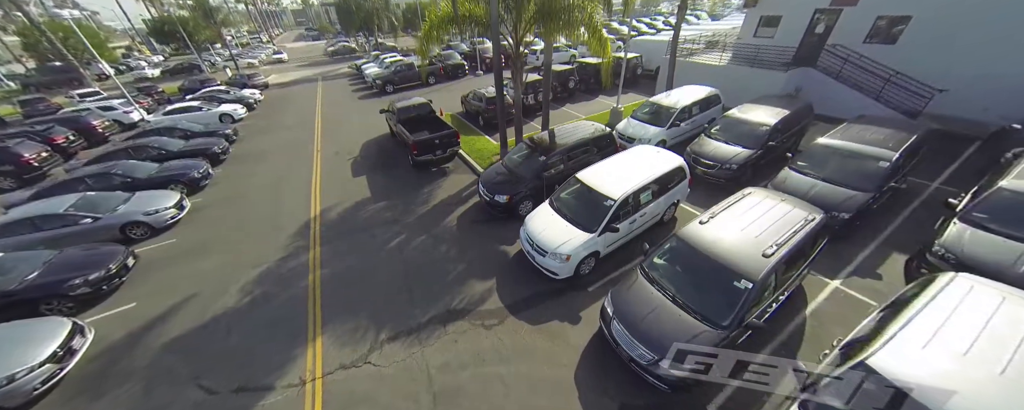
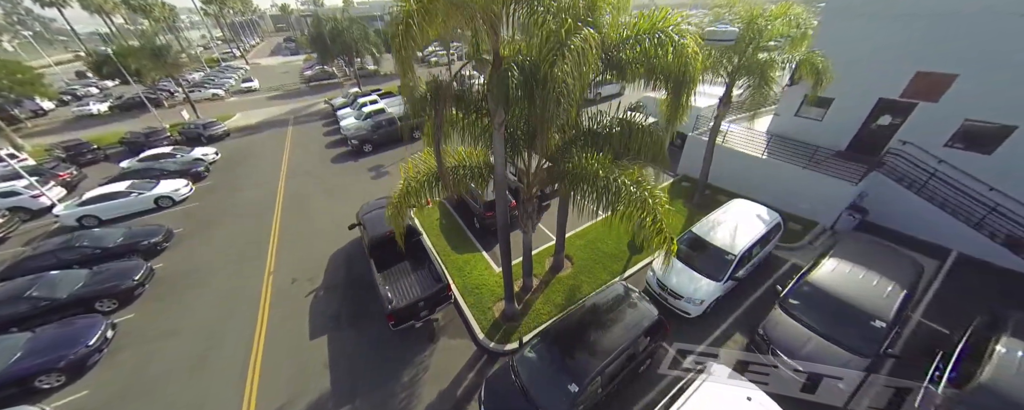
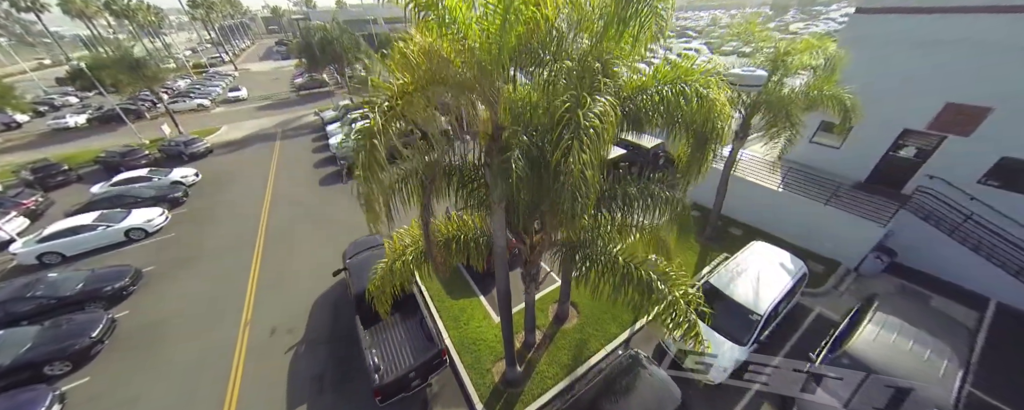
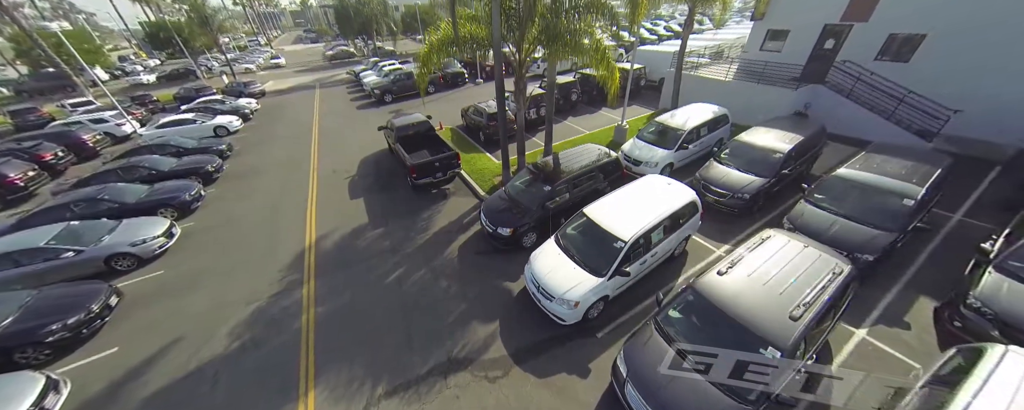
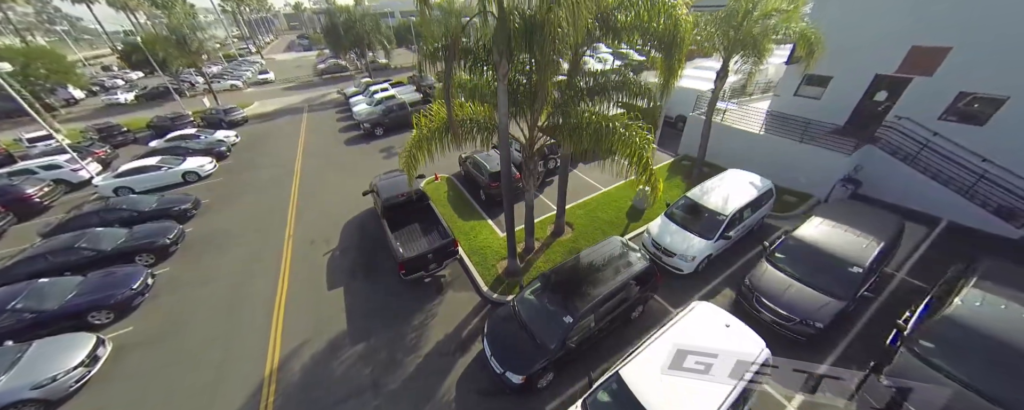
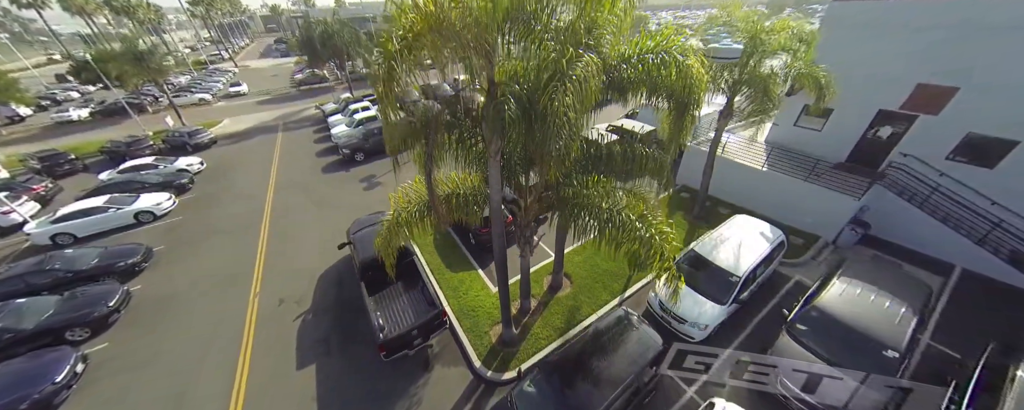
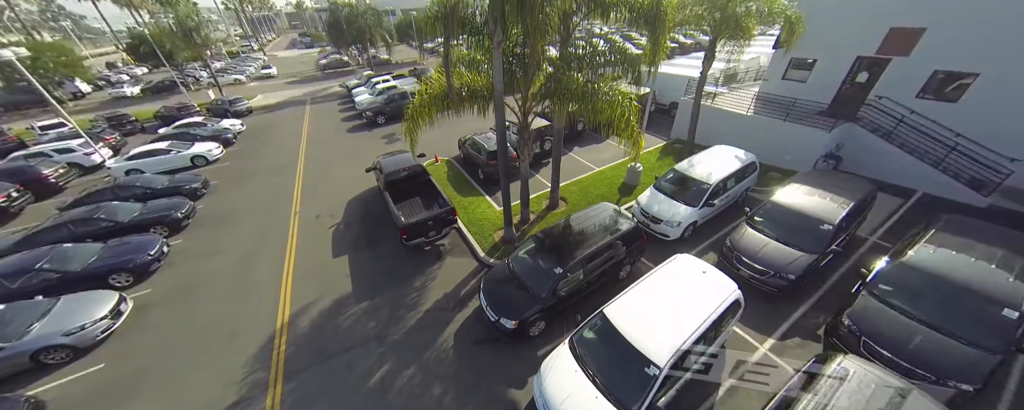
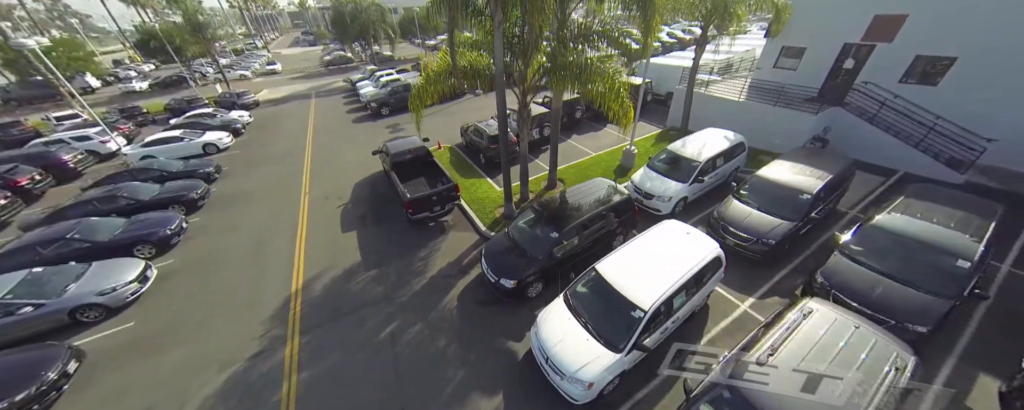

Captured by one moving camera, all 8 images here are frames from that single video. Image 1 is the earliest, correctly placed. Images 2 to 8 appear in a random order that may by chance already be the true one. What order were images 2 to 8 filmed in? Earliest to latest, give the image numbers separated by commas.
4, 8, 7, 5, 2, 6, 3
